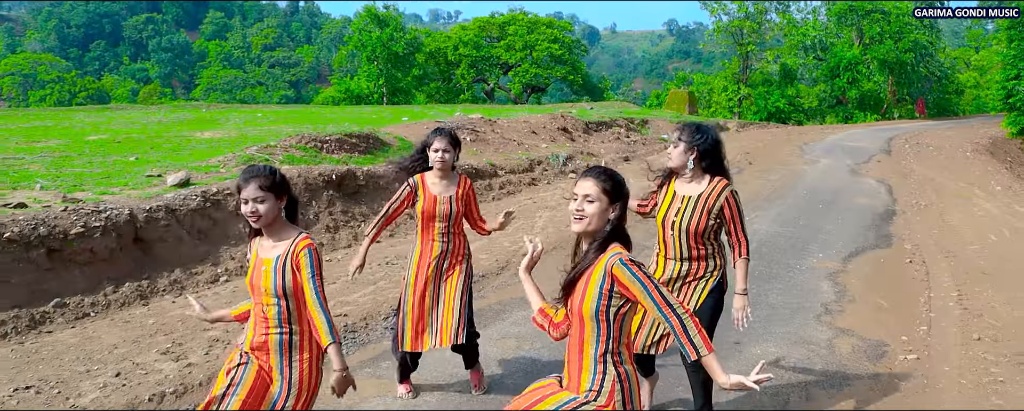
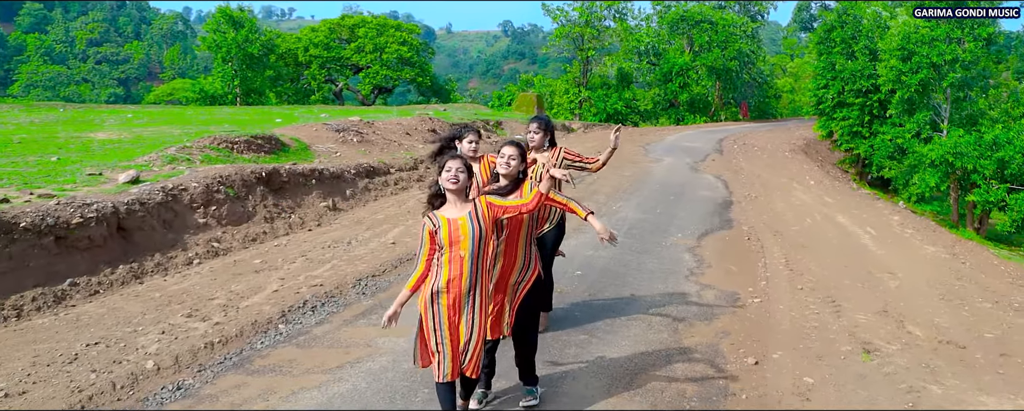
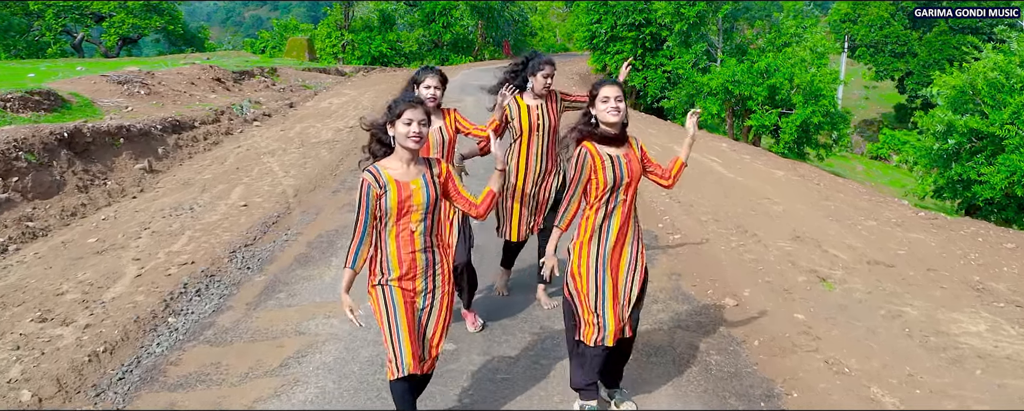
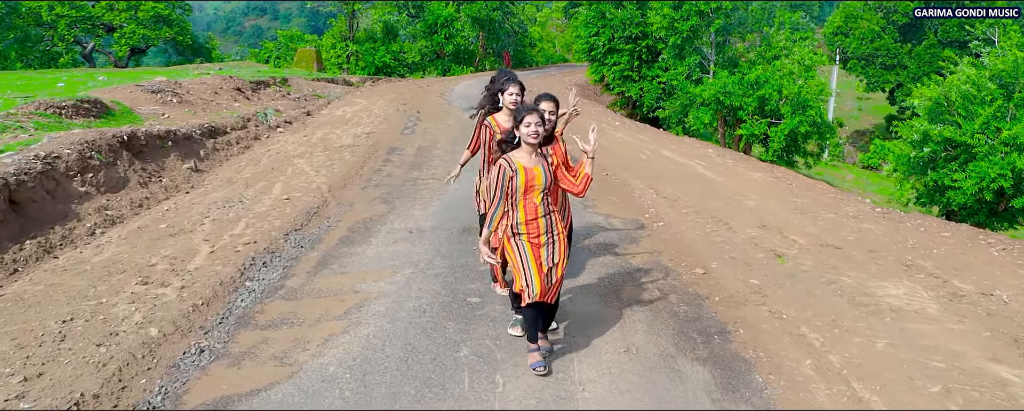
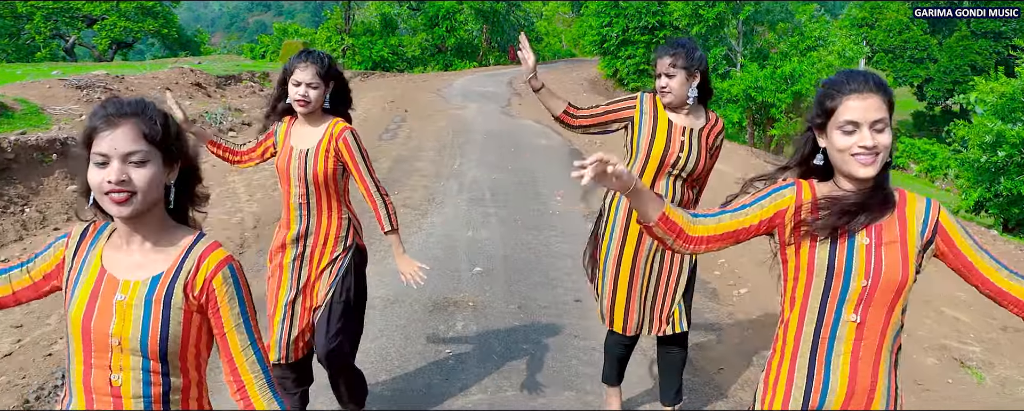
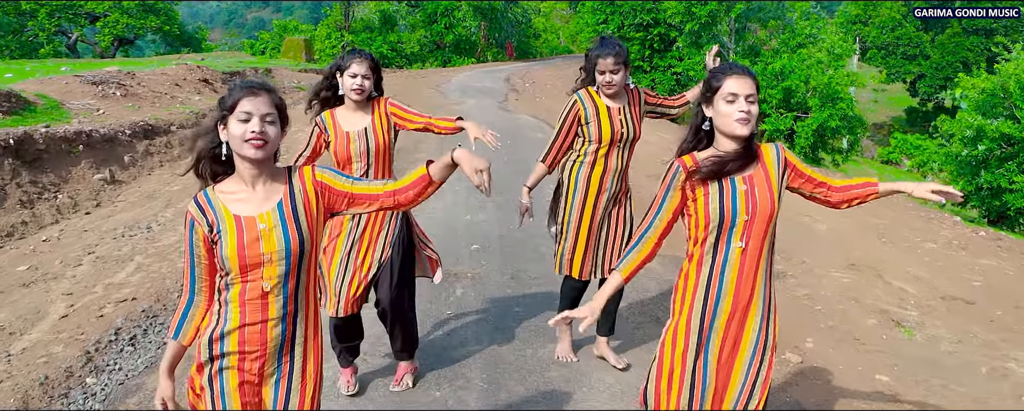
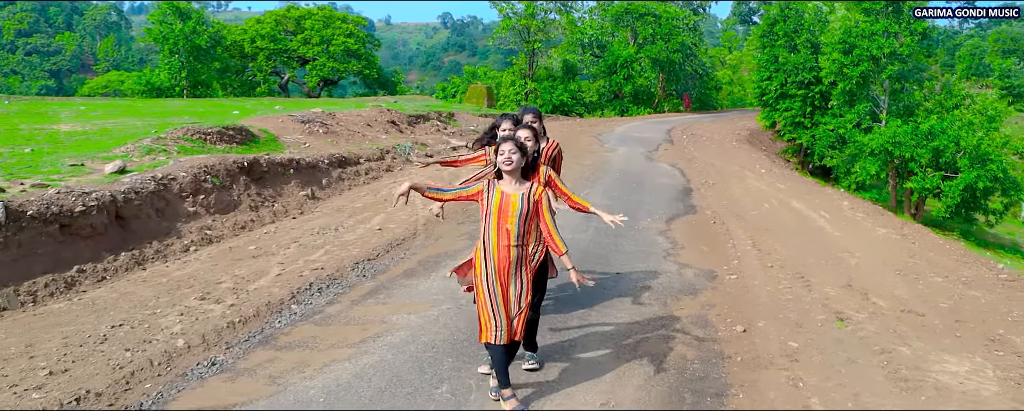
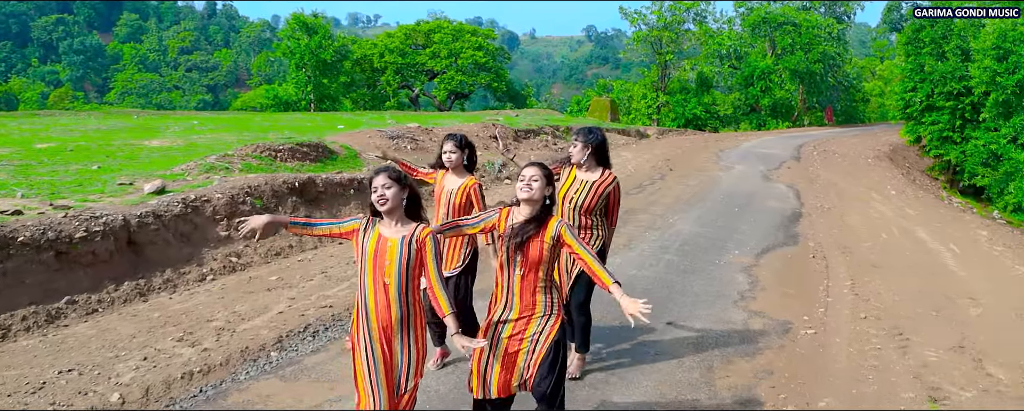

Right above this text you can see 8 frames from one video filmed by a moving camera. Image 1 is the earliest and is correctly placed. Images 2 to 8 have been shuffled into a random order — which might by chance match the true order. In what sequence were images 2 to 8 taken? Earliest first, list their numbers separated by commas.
8, 2, 7, 4, 3, 6, 5
